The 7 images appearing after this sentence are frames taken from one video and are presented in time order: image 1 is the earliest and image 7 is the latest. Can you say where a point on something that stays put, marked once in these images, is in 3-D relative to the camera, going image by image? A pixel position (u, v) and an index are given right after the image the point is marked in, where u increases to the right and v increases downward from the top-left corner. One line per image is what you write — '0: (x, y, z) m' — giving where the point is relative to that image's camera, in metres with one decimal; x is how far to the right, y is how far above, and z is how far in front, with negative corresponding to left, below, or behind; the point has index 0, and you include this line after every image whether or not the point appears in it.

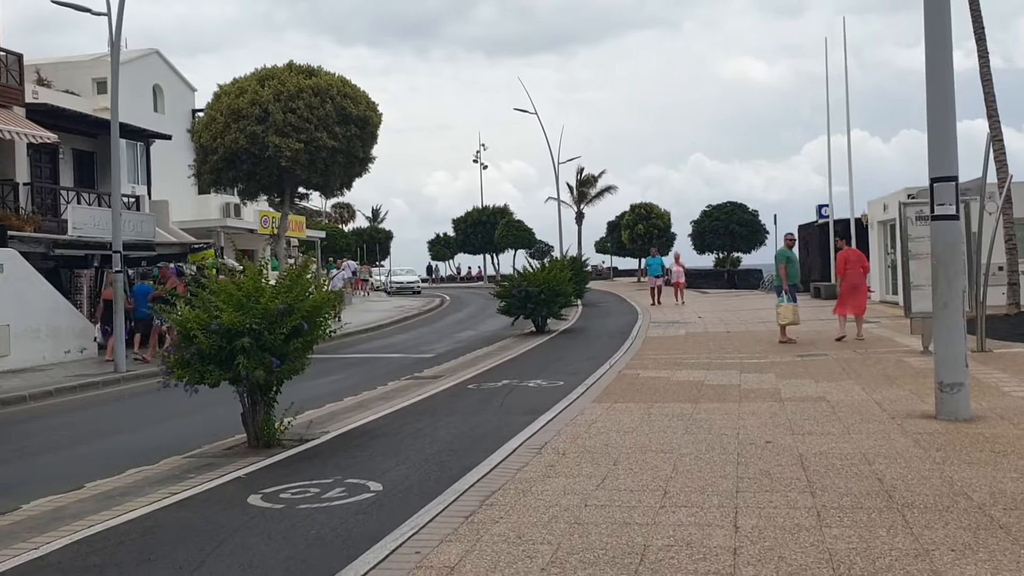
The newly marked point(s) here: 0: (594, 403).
0: (+0.9, -1.2, +9.8) m
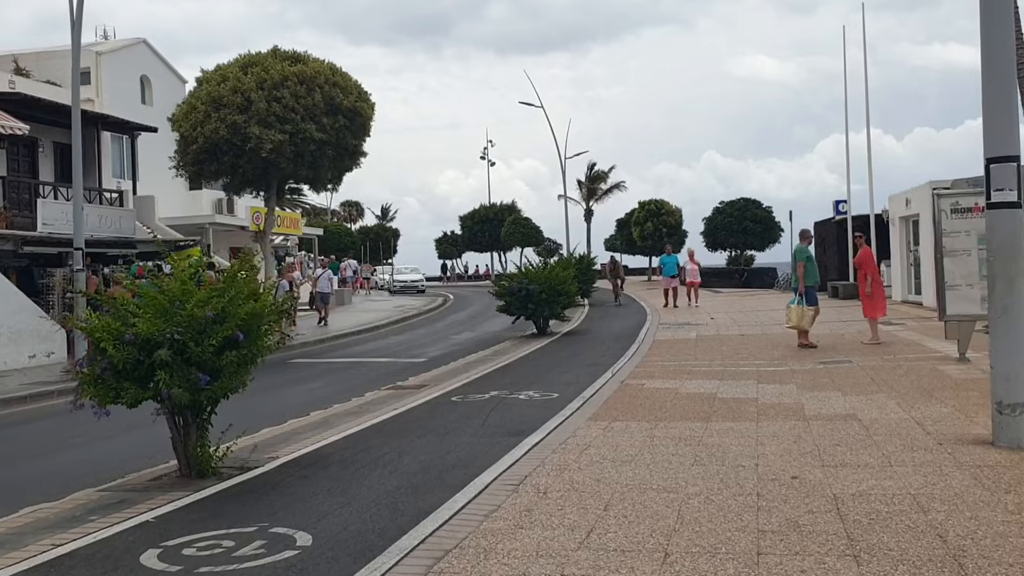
0: (+0.7, -1.2, +8.6) m
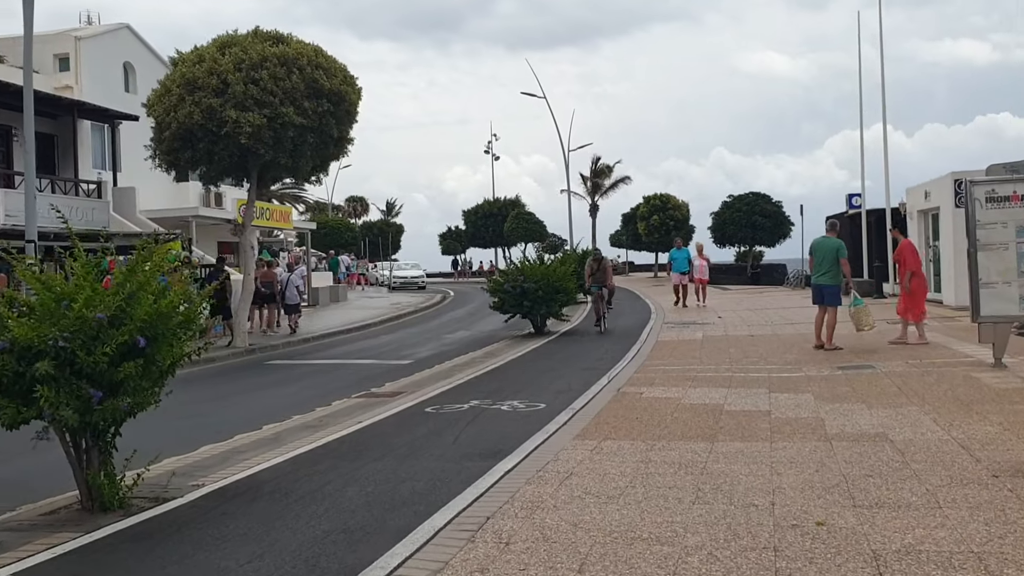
0: (+0.5, -1.2, +7.4) m
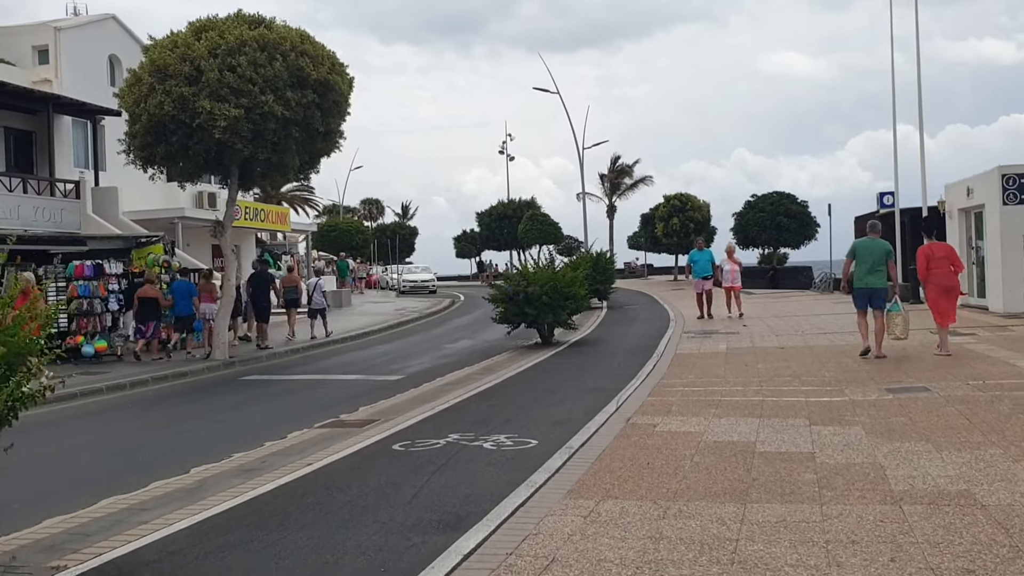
0: (+0.3, -1.3, +5.7) m
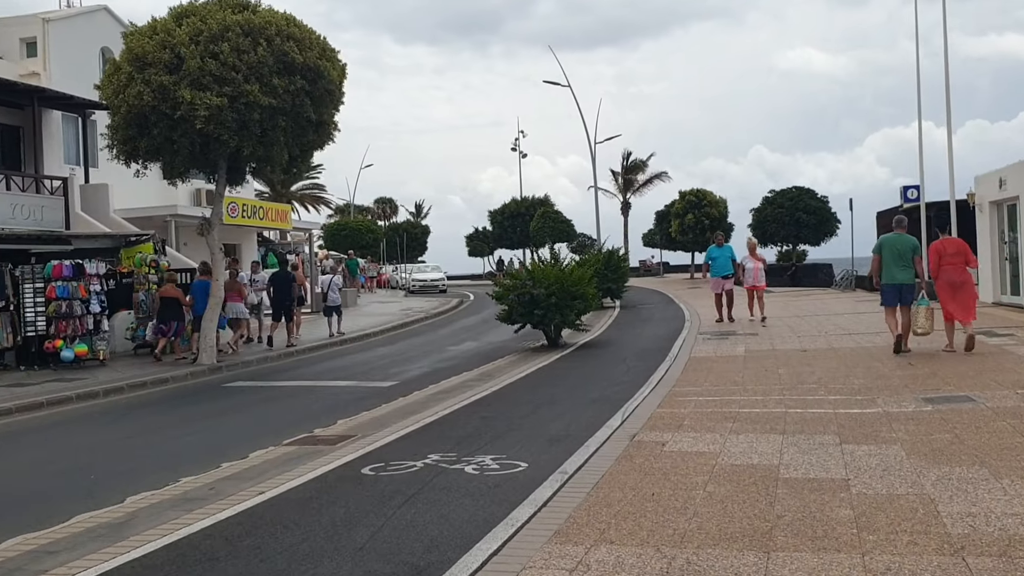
0: (+0.2, -1.3, +4.7) m
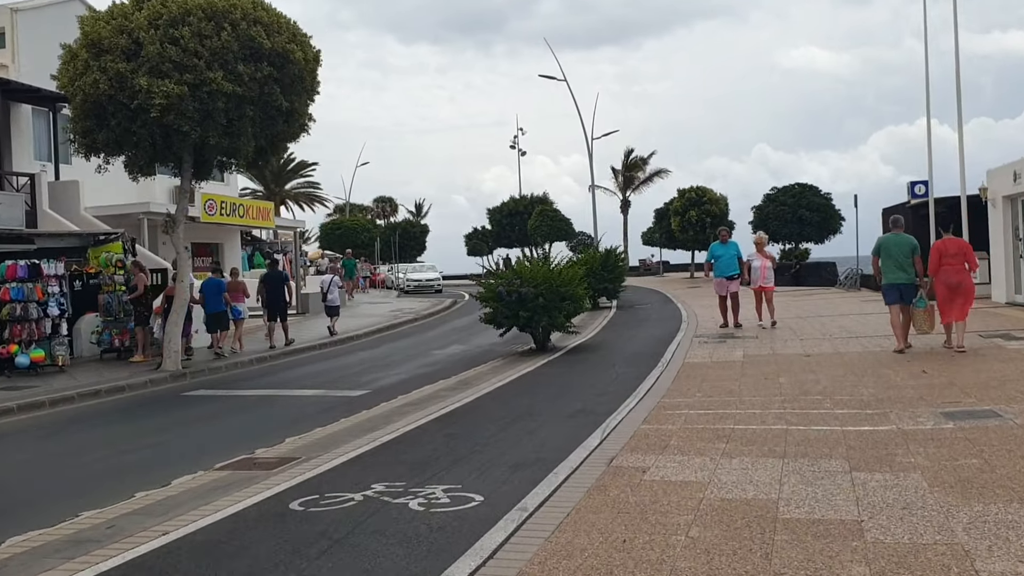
0: (-0.1, -1.3, +3.7) m
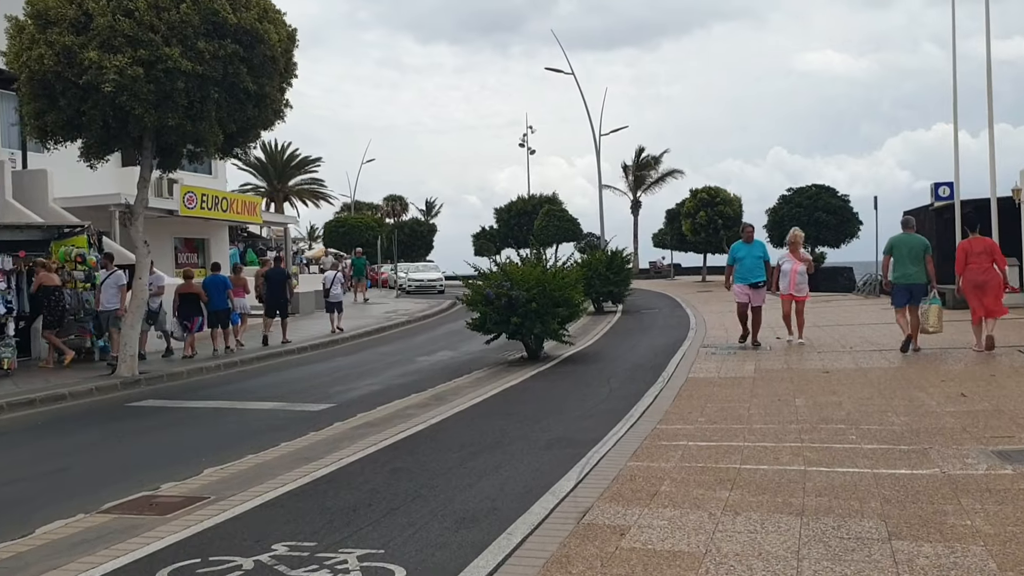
0: (-0.5, -1.4, +2.3) m
